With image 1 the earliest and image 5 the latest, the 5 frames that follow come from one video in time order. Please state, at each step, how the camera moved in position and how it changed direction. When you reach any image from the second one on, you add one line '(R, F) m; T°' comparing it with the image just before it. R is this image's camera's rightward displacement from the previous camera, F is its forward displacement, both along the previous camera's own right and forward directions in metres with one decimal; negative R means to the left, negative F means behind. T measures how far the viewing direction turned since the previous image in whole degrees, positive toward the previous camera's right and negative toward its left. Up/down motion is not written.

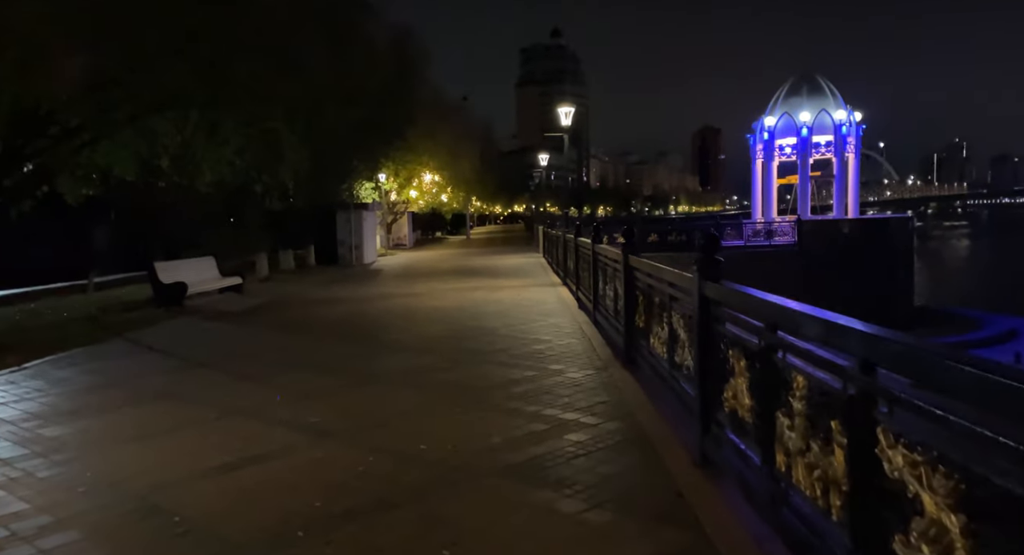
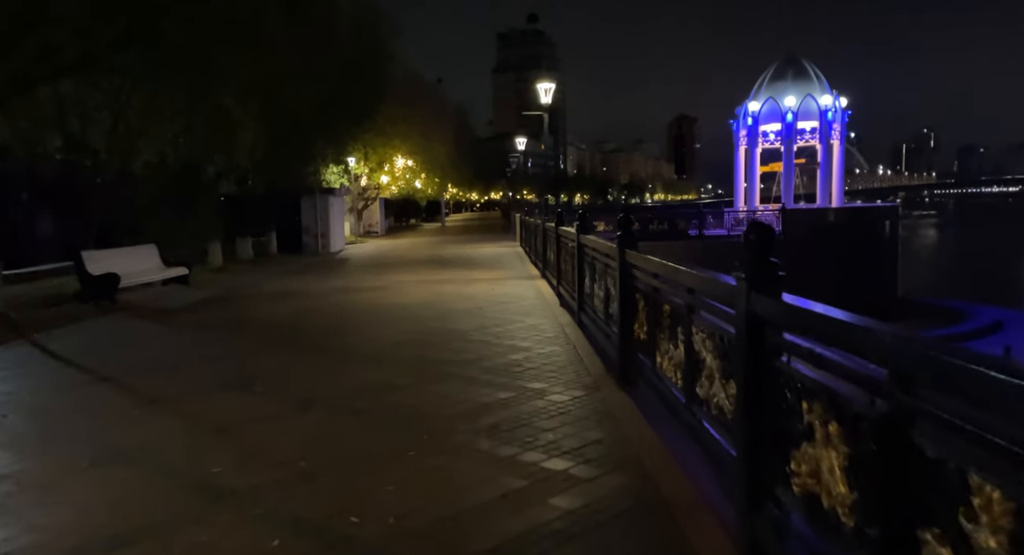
(0.0, +1.4) m; +2°
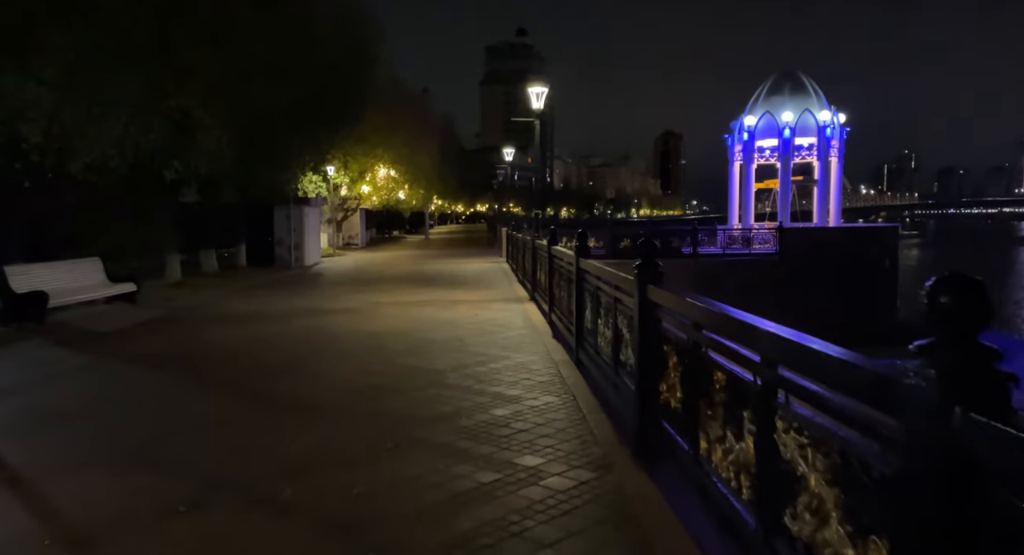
(0.0, +1.4) m; +1°
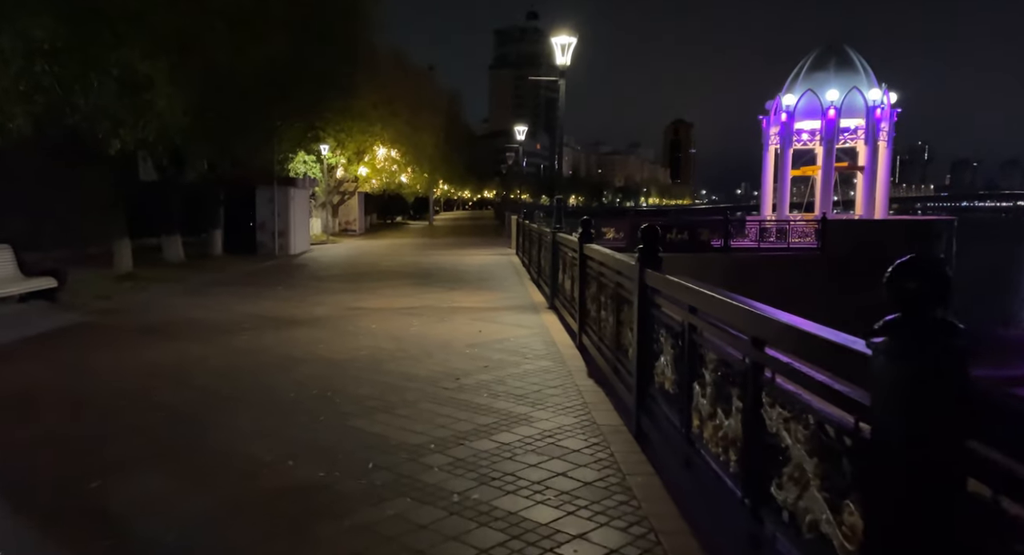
(-0.1, +2.9) m; 0°
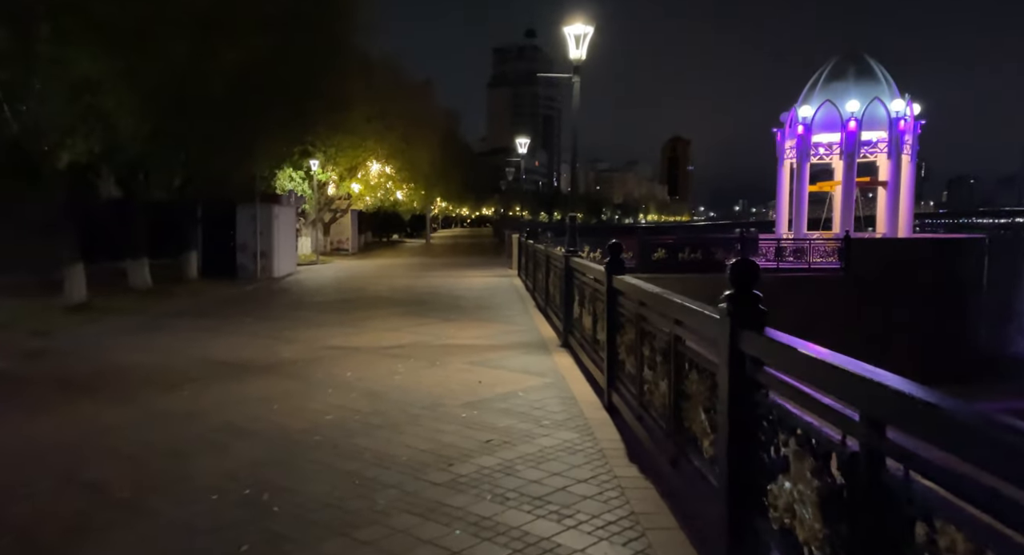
(-0.1, +1.8) m; 0°
